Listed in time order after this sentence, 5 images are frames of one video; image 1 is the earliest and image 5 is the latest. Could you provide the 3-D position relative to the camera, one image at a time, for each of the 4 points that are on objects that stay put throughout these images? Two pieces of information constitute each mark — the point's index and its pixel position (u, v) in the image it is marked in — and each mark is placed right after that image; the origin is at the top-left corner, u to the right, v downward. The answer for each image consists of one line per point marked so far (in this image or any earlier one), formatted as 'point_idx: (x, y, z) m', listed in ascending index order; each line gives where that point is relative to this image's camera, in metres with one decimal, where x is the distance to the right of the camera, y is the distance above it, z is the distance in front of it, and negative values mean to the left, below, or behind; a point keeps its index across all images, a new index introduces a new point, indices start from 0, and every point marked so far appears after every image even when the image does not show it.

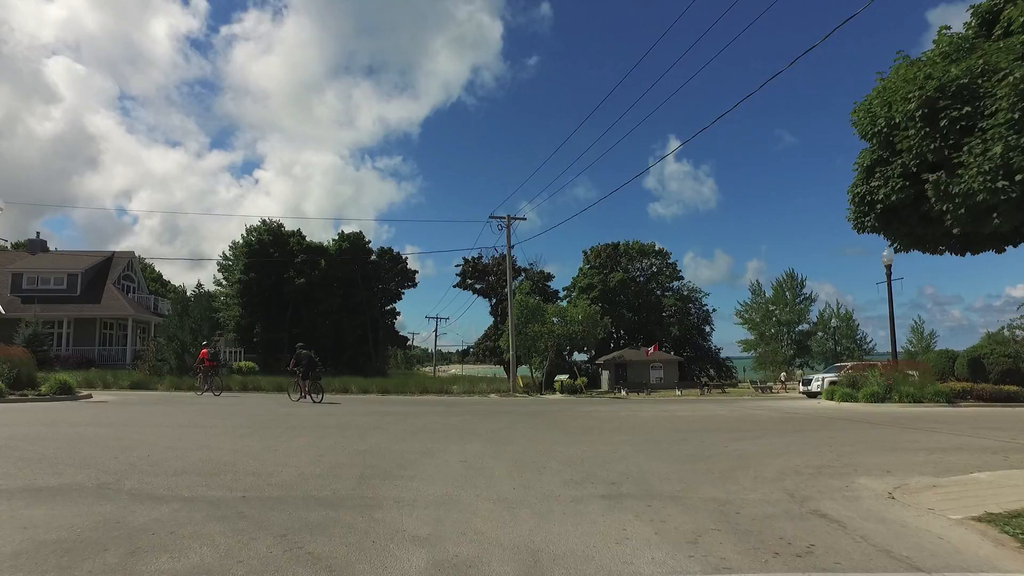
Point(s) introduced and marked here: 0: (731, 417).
0: (+6.8, -3.9, +19.6) m
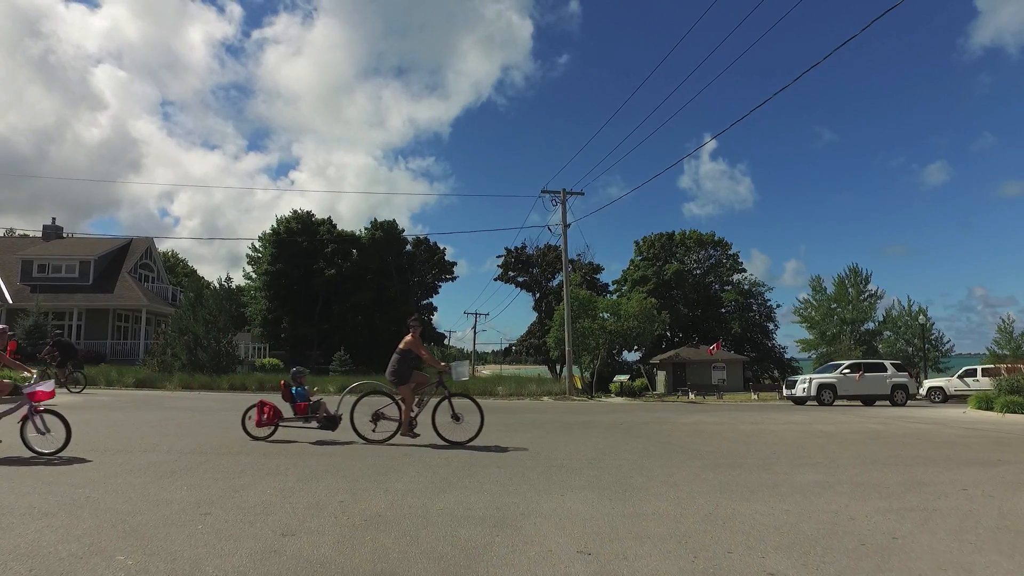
0: (+8.5, -3.1, +14.1) m
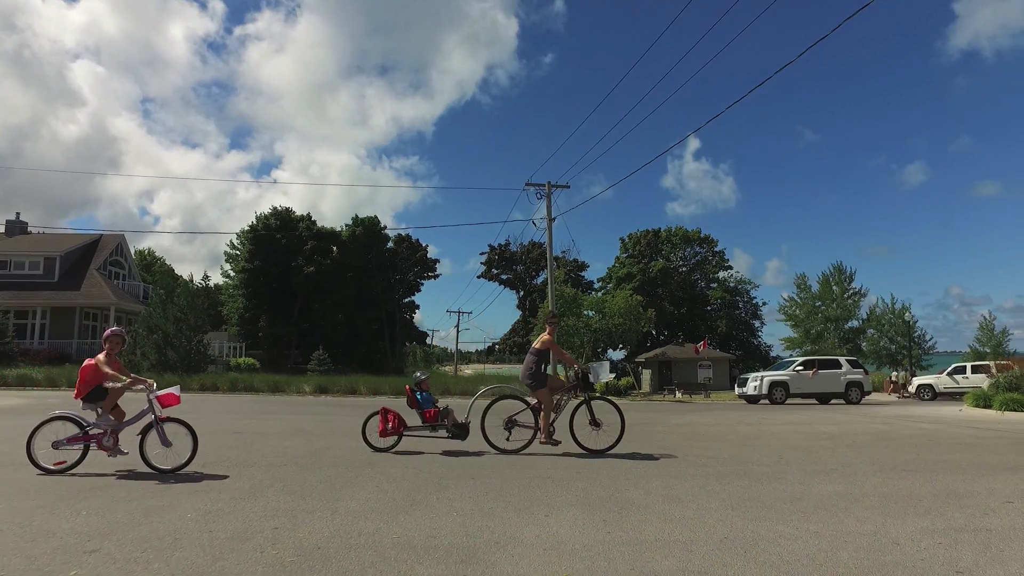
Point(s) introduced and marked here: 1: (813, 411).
0: (+8.2, -3.0, +13.2) m
1: (+8.9, -3.6, +19.1) m
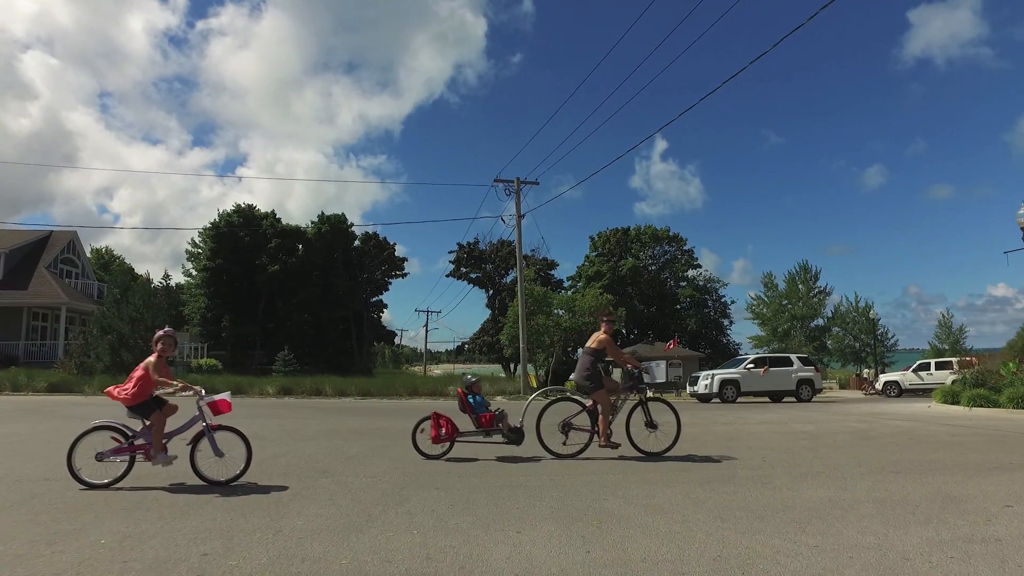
0: (+7.5, -2.9, +13.0) m
1: (+8.0, -3.5, +18.9) m
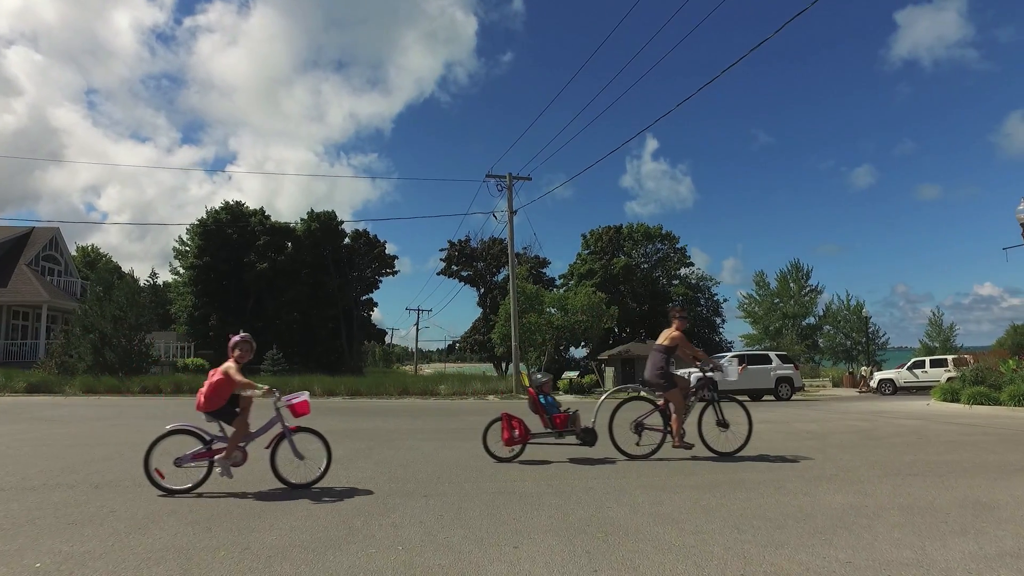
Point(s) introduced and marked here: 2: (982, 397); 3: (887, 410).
0: (+7.4, -2.8, +12.6) m
1: (+7.8, -3.4, +18.4) m
2: (+13.3, -3.1, +18.2) m
3: (+10.2, -3.4, +17.7) m
